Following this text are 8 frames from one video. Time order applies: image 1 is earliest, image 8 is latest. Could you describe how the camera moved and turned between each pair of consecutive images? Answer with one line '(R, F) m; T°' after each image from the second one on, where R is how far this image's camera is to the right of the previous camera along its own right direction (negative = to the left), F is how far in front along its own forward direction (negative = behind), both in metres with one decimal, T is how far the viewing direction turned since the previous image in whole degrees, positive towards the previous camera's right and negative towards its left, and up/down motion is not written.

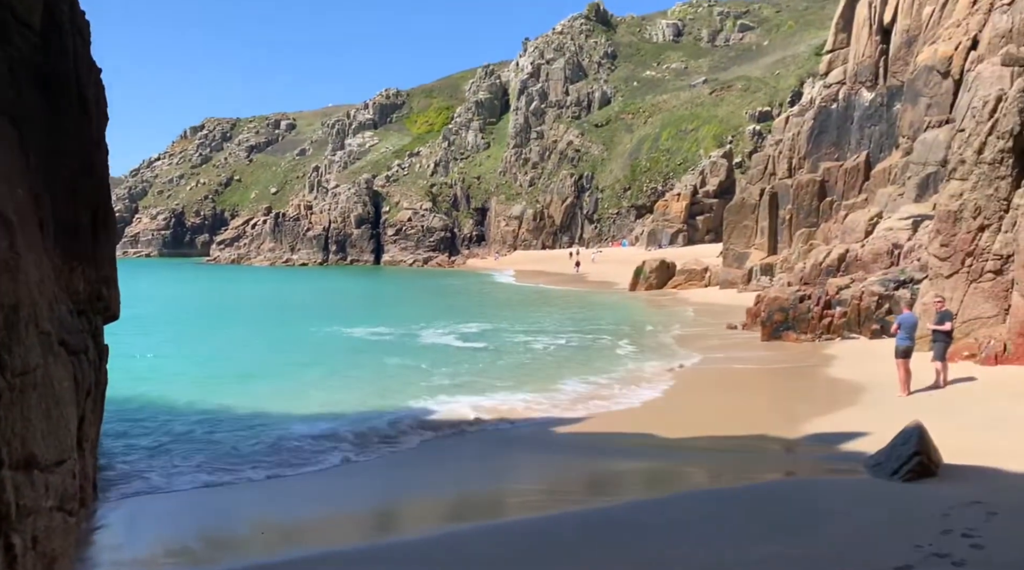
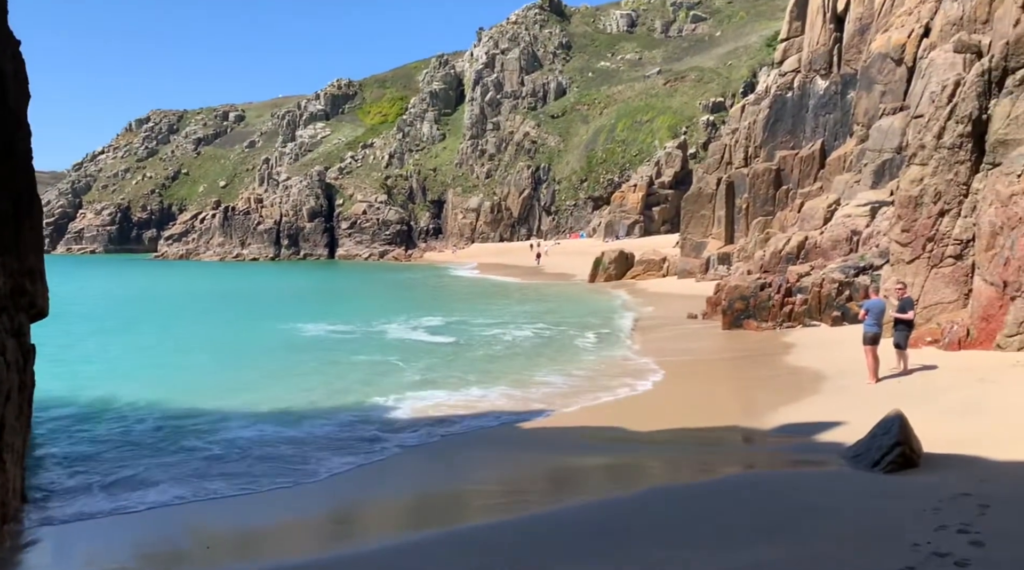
(-0.1, +0.4) m; +3°
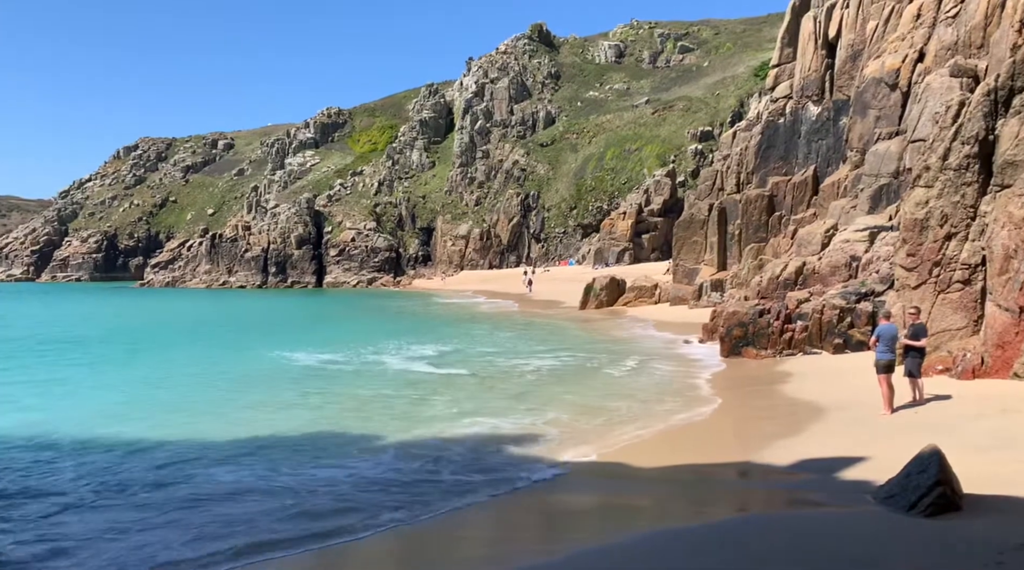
(-0.1, +0.7) m; +1°
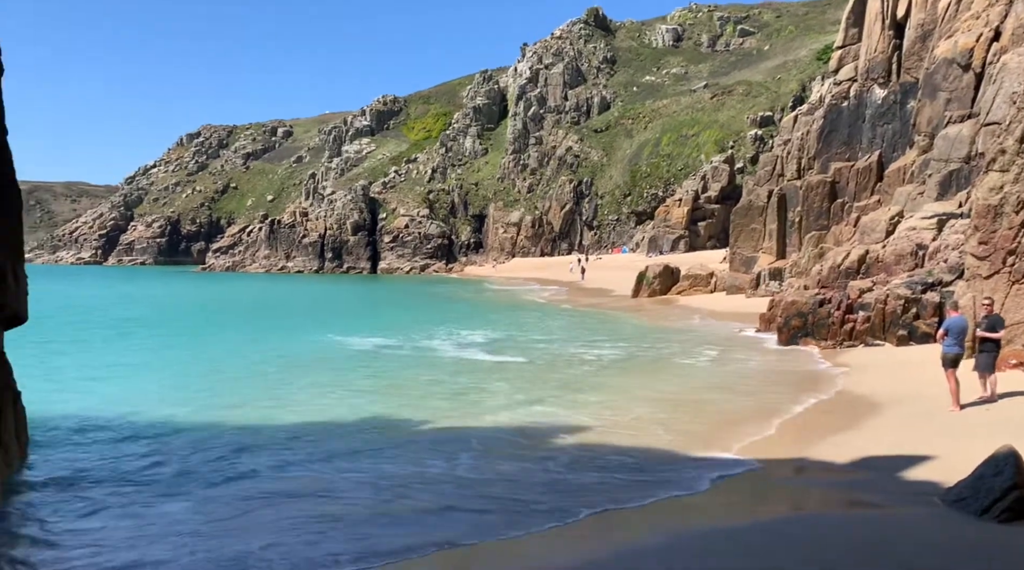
(+0.1, +0.4) m; -3°
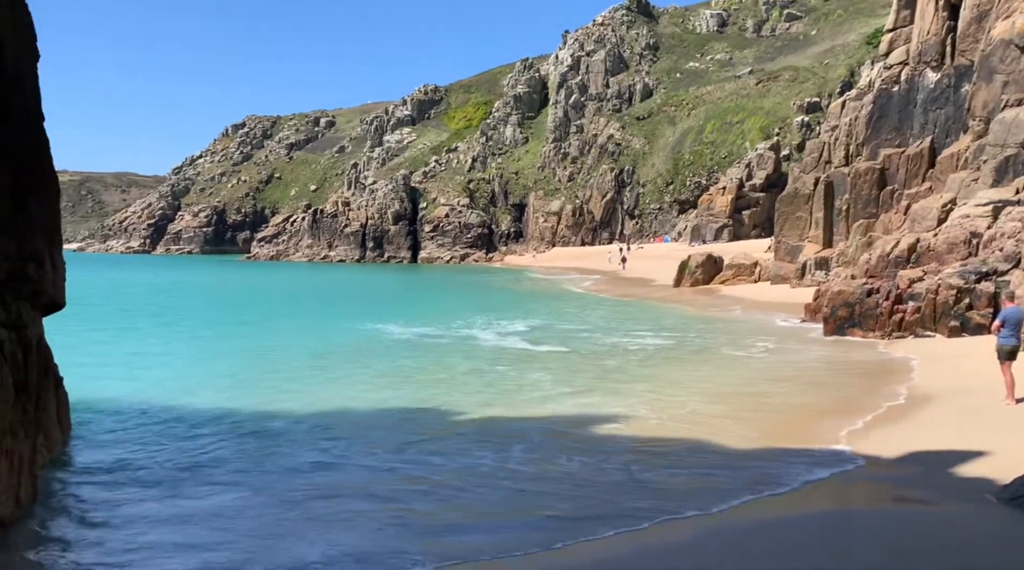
(+0.1, +0.3) m; -3°
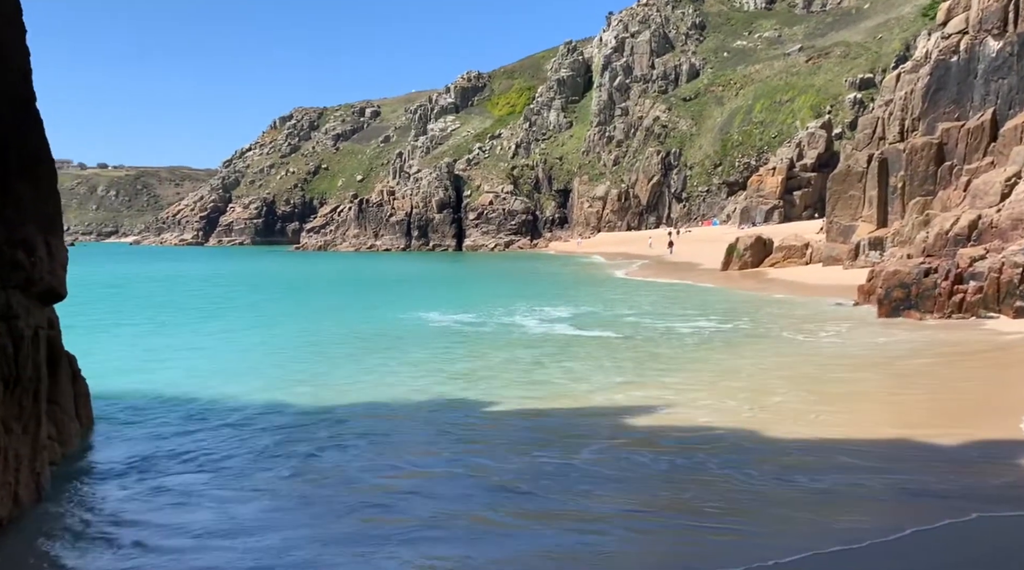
(+0.2, +0.6) m; -3°
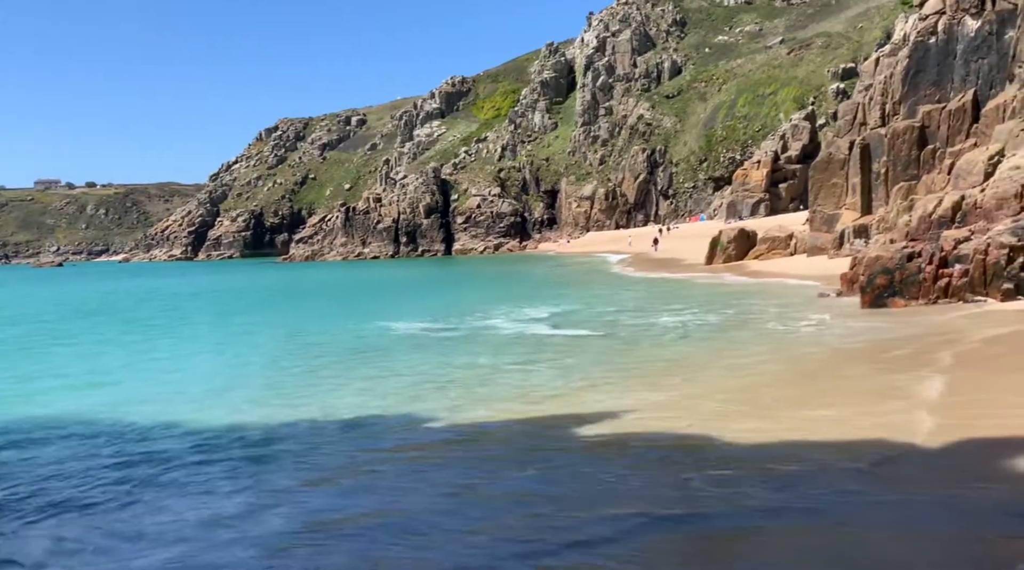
(+0.5, +0.7) m; 0°
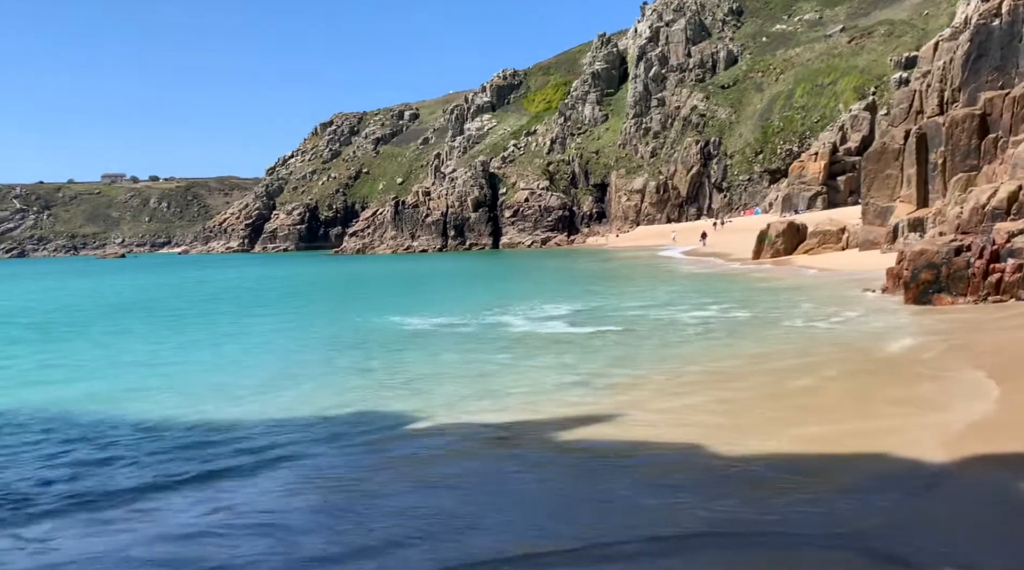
(+0.7, +0.8) m; -4°
